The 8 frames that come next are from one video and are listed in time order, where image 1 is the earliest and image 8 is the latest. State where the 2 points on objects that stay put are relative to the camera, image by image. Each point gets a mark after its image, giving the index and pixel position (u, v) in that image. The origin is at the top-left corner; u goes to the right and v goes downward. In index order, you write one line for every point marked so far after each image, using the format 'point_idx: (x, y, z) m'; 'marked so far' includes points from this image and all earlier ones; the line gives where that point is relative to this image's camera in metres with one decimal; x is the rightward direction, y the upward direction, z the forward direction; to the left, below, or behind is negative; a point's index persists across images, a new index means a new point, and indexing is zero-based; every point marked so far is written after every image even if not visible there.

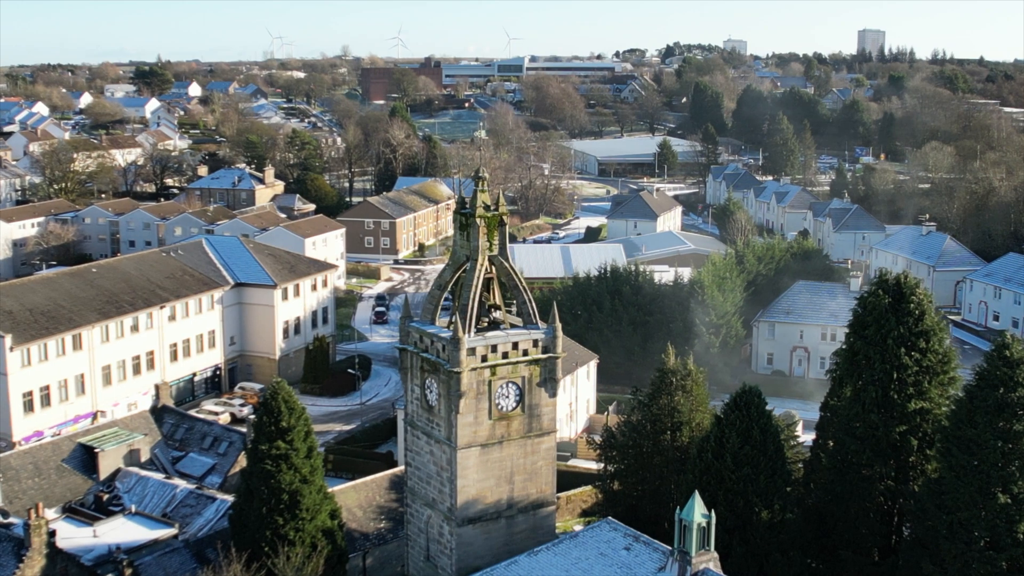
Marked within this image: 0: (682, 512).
0: (+2.1, -2.8, +18.7) m
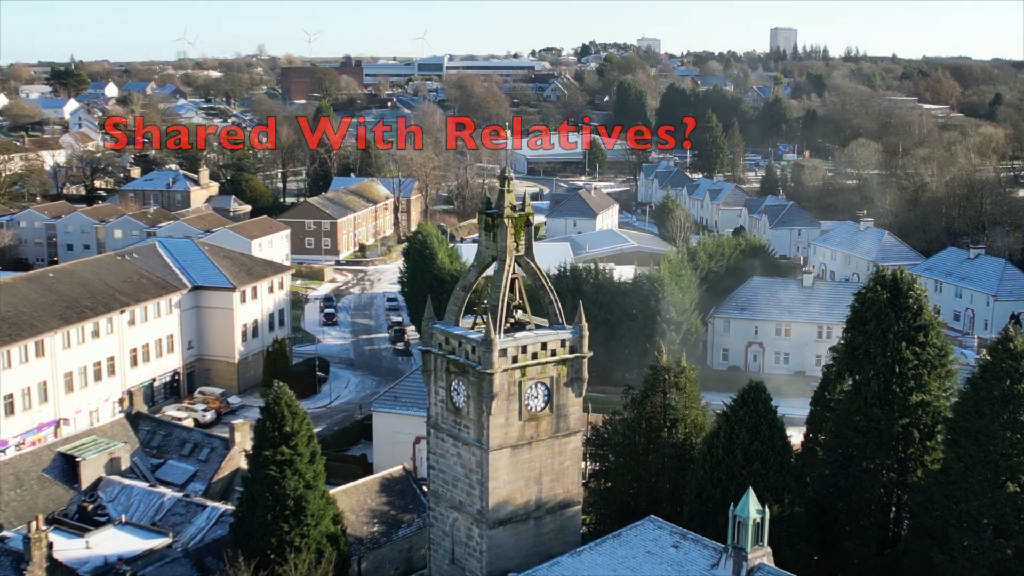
0: (+2.8, -2.7, +18.8) m
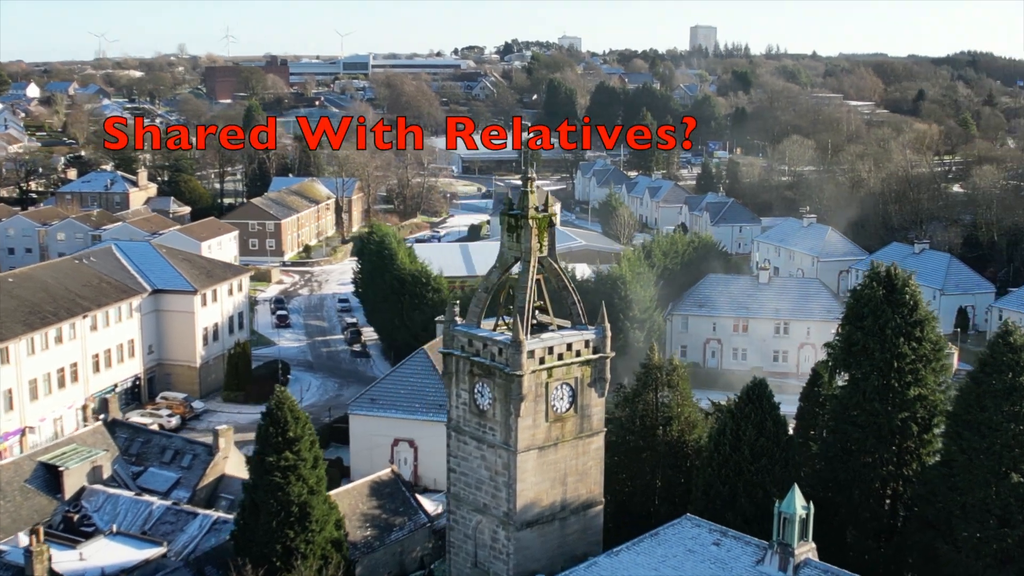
0: (+3.4, -2.7, +19.0) m
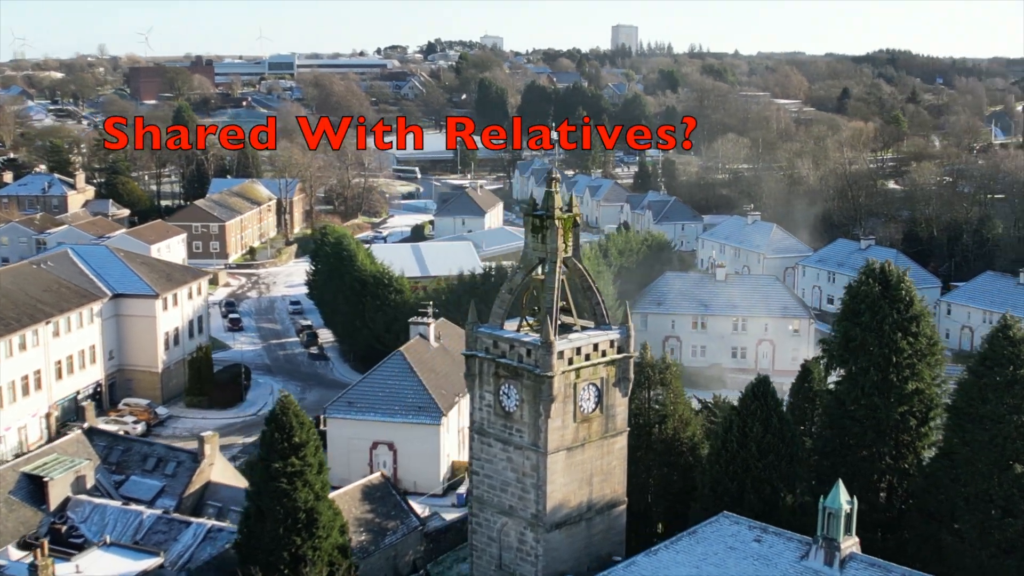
0: (+4.0, -2.7, +19.1) m
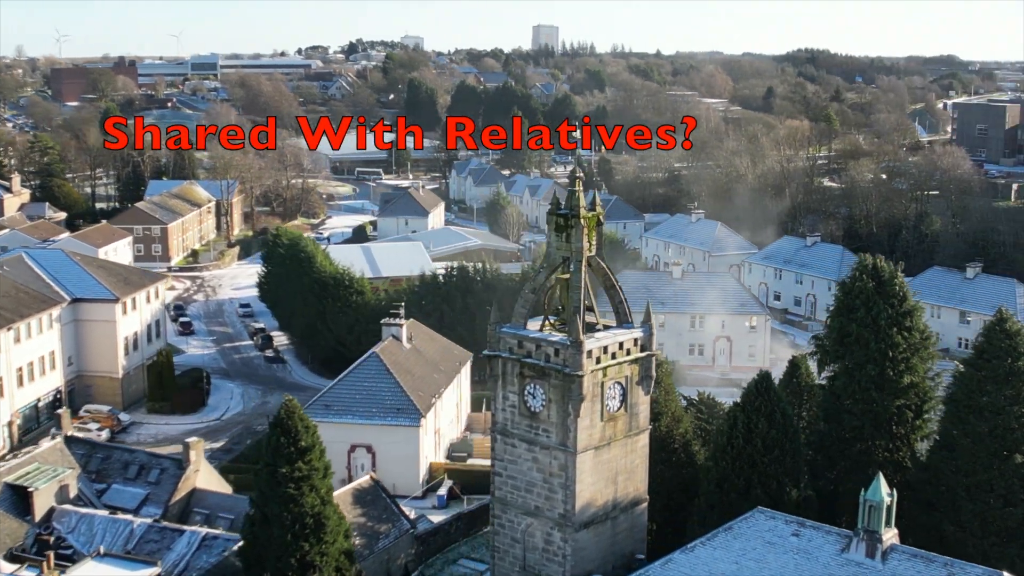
0: (+4.6, -2.6, +19.3) m
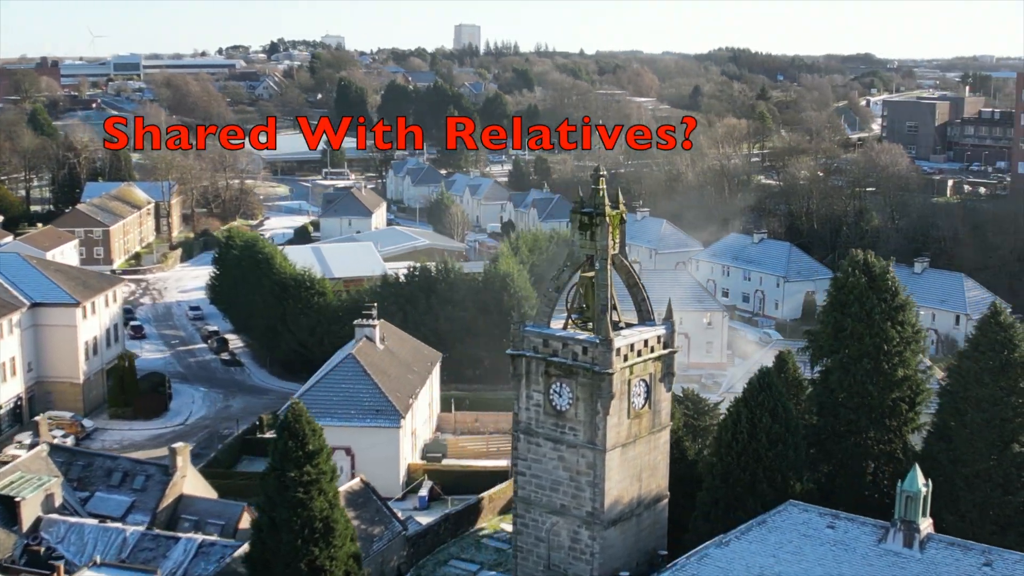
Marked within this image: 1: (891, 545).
0: (+5.1, -2.6, +19.6) m
1: (+4.9, -3.4, +19.6) m
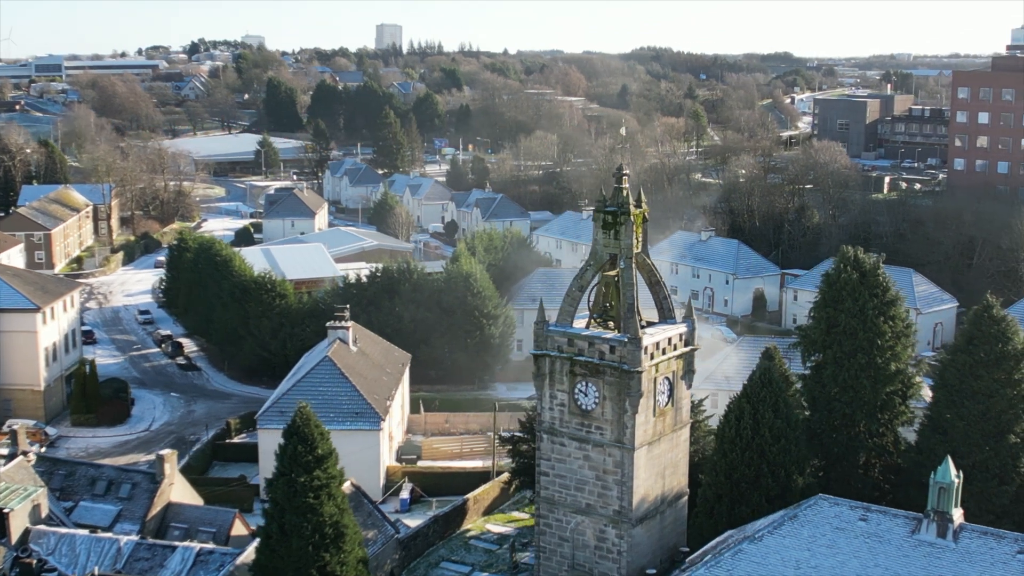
0: (+5.6, -2.5, +19.8) m
1: (+5.5, -3.3, +19.9) m
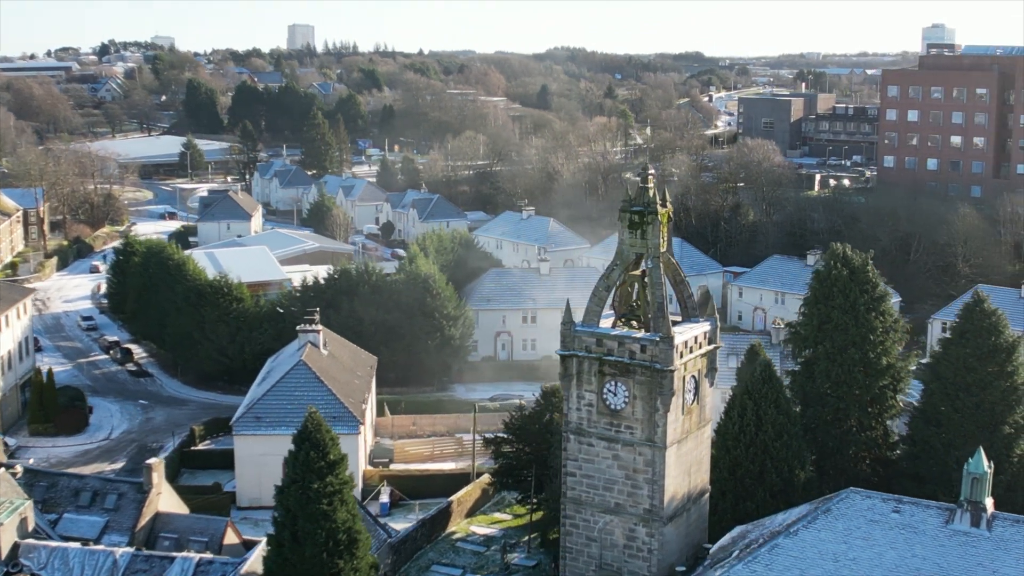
0: (+6.2, -2.4, +20.2) m
1: (+6.0, -3.2, +20.2) m
